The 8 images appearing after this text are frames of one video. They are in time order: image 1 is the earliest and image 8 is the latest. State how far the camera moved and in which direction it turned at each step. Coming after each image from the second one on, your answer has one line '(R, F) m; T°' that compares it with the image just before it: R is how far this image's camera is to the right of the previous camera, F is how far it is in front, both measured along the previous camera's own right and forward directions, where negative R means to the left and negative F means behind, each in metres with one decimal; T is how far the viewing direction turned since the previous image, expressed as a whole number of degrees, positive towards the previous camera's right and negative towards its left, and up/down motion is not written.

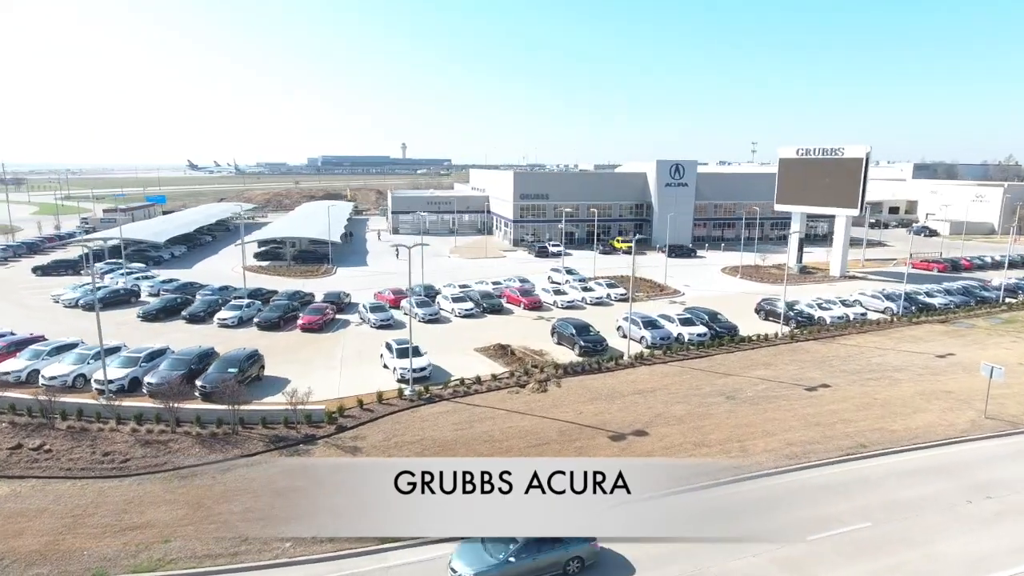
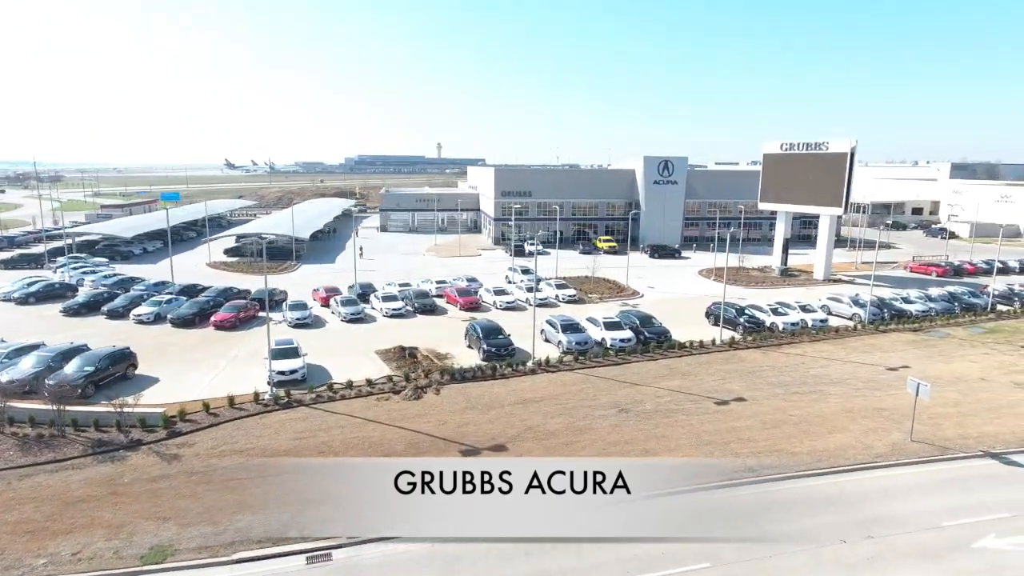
(+5.5, +1.9) m; -4°
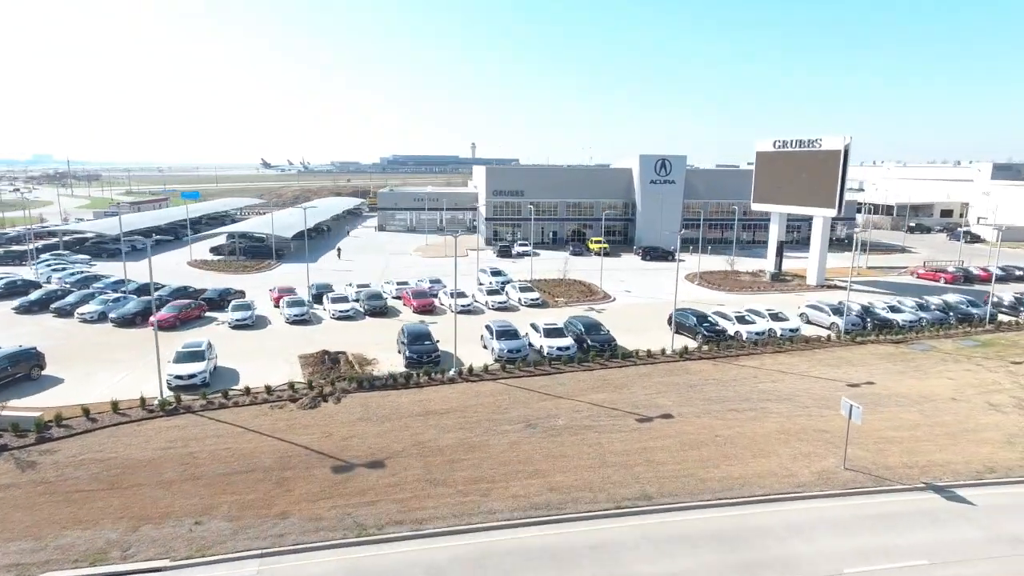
(+4.1, +1.5) m; -4°
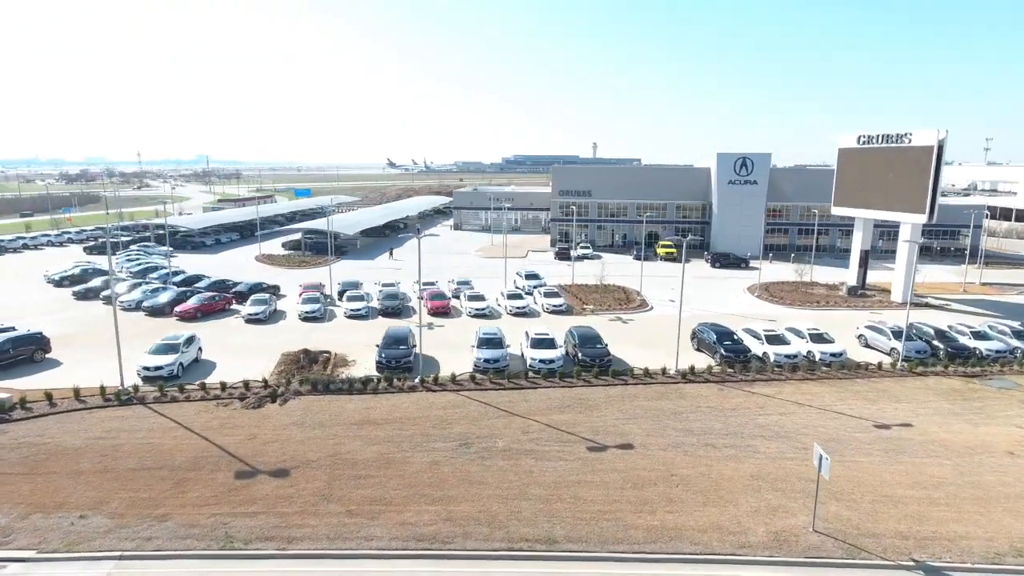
(+5.0, +2.1) m; -11°
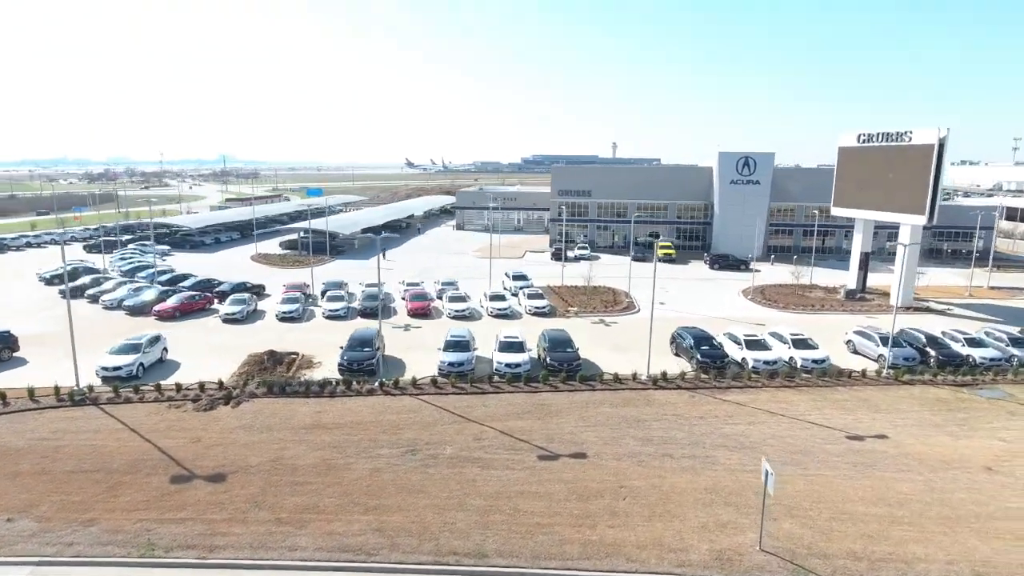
(+1.9, +0.6) m; -2°
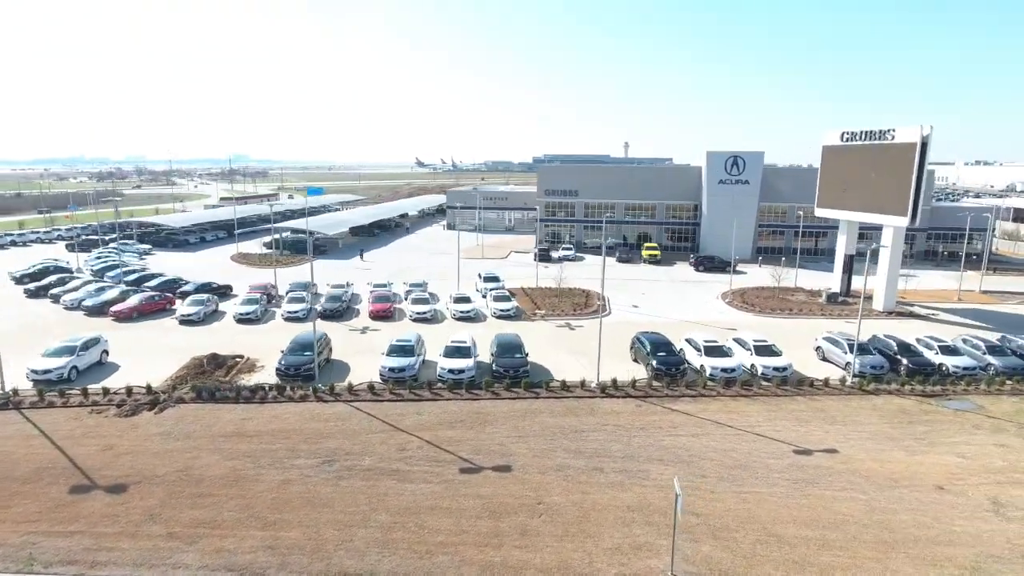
(+2.3, +0.8) m; -1°
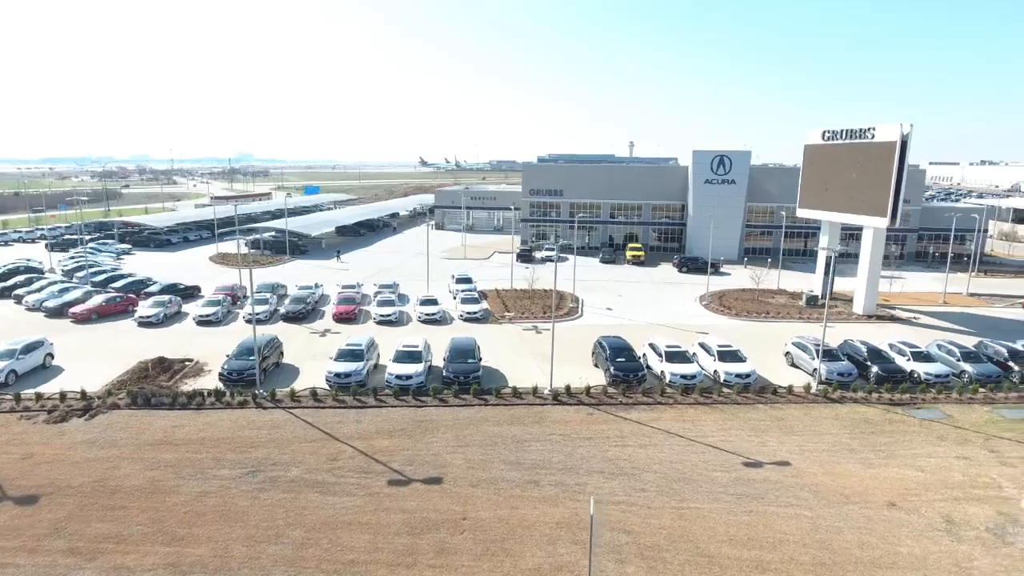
(+1.8, +0.7) m; -1°
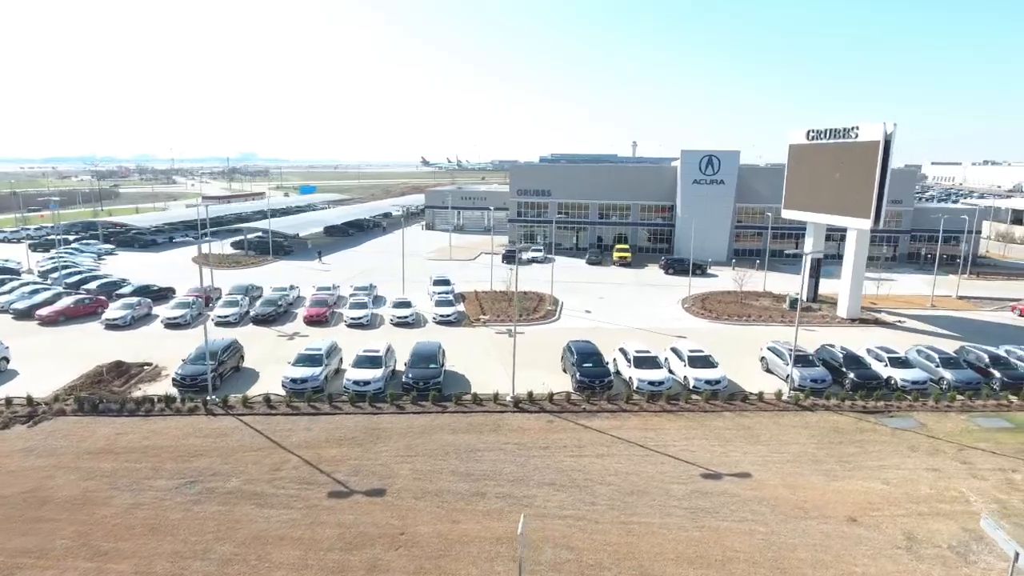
(+1.4, +0.6) m; 0°
